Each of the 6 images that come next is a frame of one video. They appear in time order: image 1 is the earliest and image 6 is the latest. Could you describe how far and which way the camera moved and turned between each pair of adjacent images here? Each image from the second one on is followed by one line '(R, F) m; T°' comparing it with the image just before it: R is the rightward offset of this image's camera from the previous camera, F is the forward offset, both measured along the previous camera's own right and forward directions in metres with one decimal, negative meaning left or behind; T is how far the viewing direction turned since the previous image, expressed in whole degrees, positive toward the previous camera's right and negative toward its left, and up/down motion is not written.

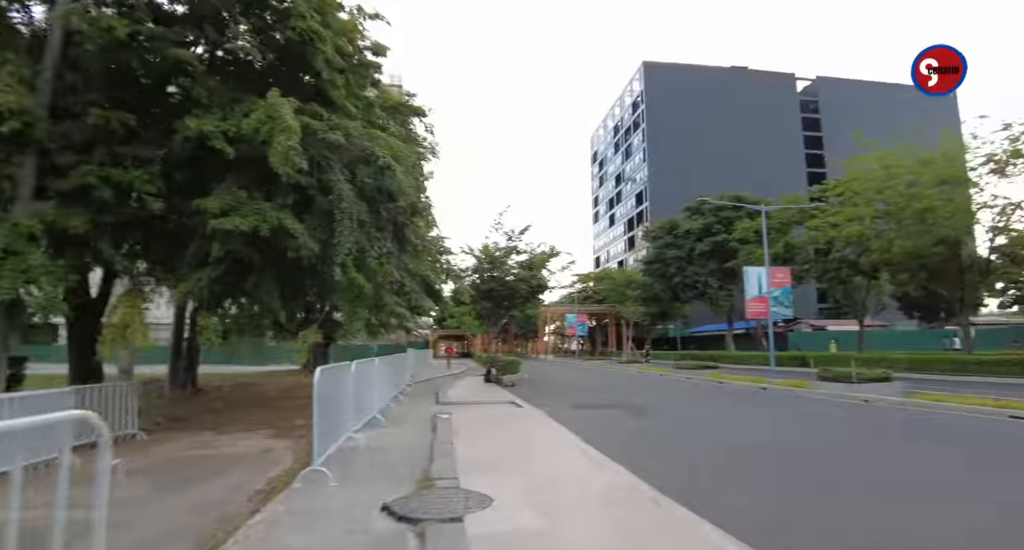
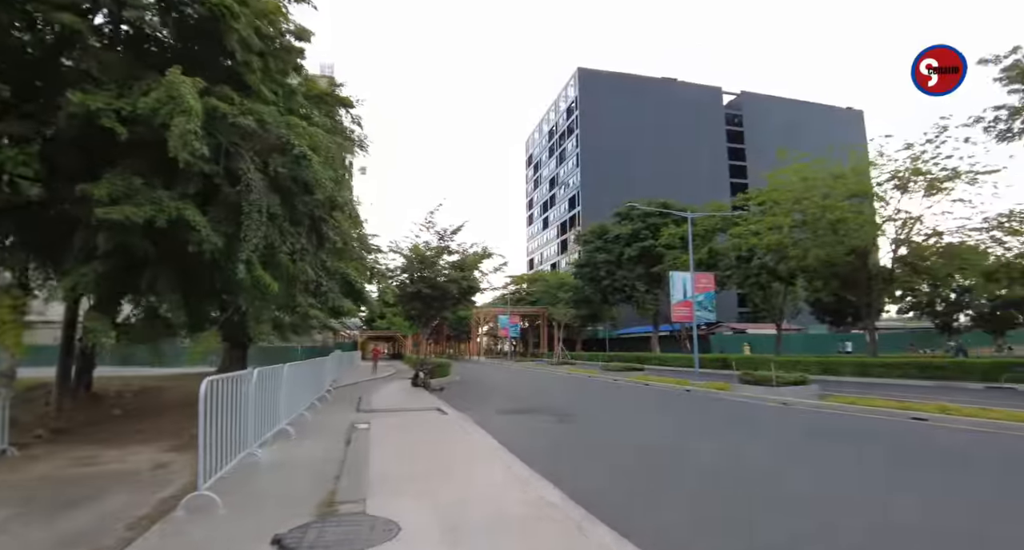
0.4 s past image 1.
(+0.1, +0.4) m; +7°
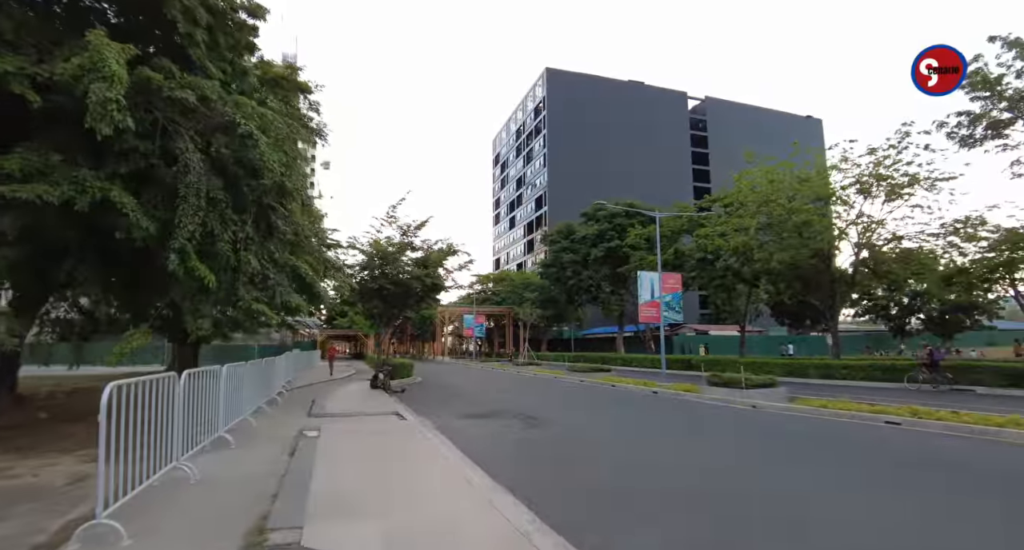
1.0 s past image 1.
(0.0, +0.6) m; +4°
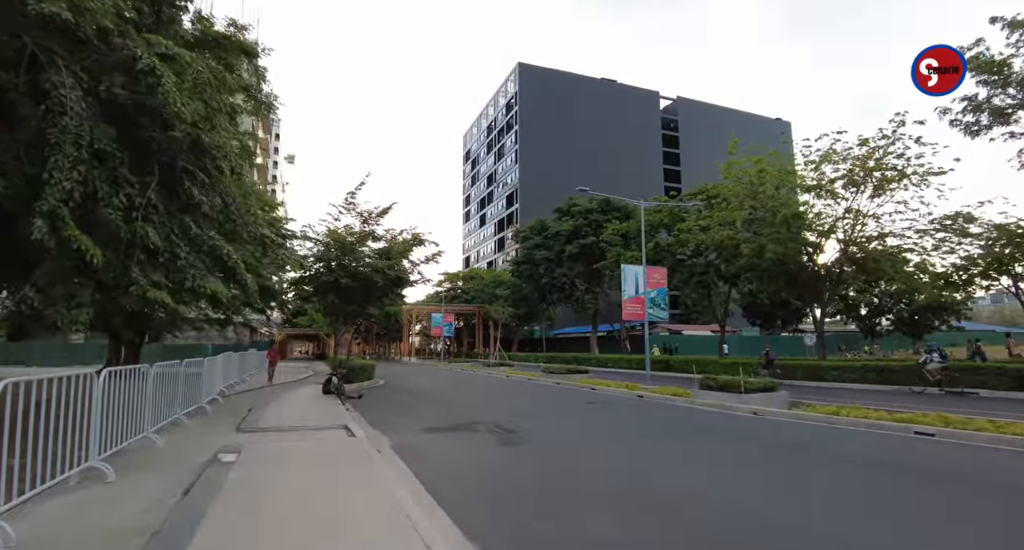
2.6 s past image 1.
(-0.1, +1.7) m; +3°
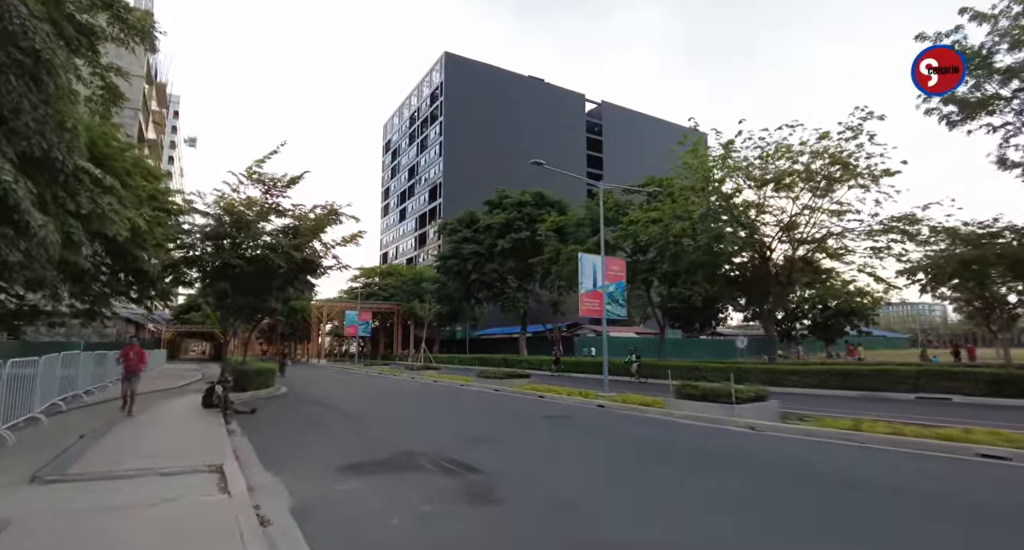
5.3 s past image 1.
(-0.6, +2.7) m; +9°
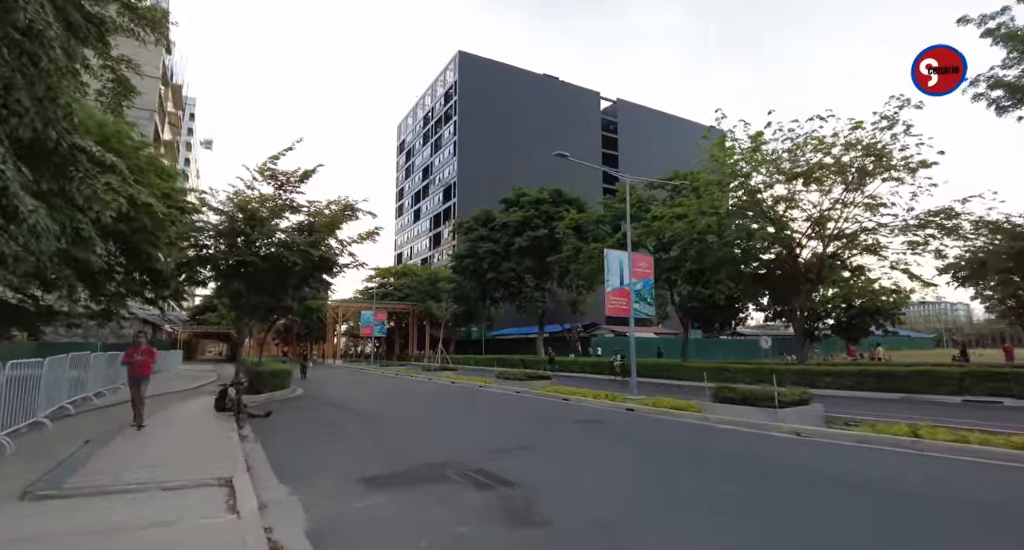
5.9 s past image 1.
(-0.2, +0.6) m; -1°
